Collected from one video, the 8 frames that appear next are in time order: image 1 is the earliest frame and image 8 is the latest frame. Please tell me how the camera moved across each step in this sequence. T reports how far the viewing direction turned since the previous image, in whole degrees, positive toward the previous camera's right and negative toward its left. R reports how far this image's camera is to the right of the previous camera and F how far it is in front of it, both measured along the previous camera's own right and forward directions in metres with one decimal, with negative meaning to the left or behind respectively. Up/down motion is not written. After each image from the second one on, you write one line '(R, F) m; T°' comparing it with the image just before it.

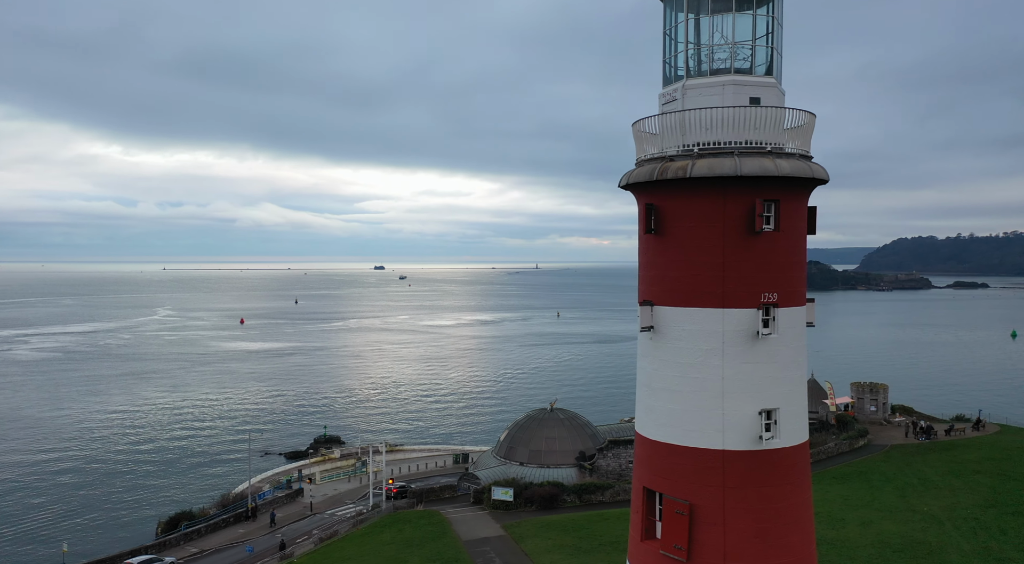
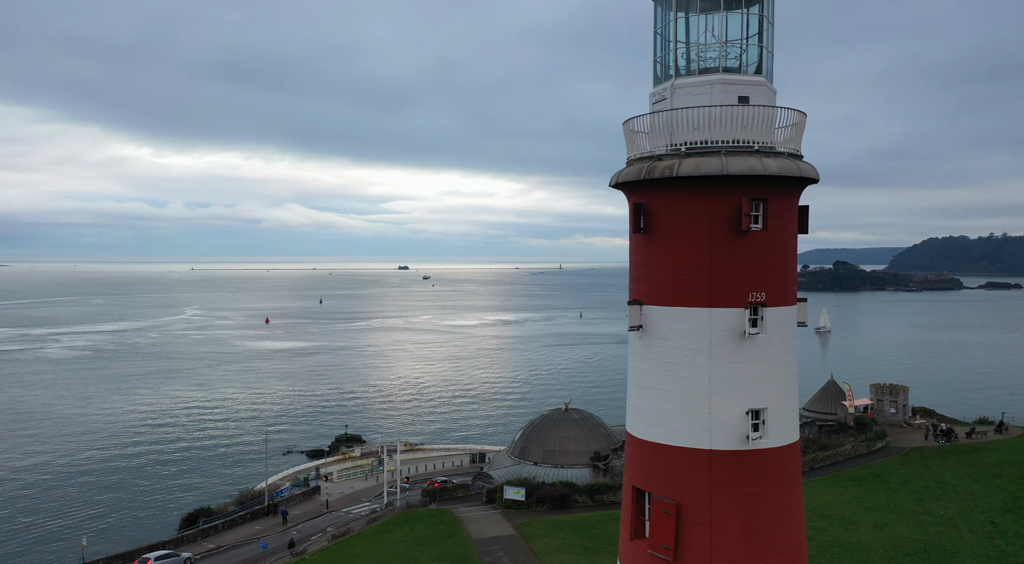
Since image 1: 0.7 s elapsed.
(+0.4, 0.0) m; -2°
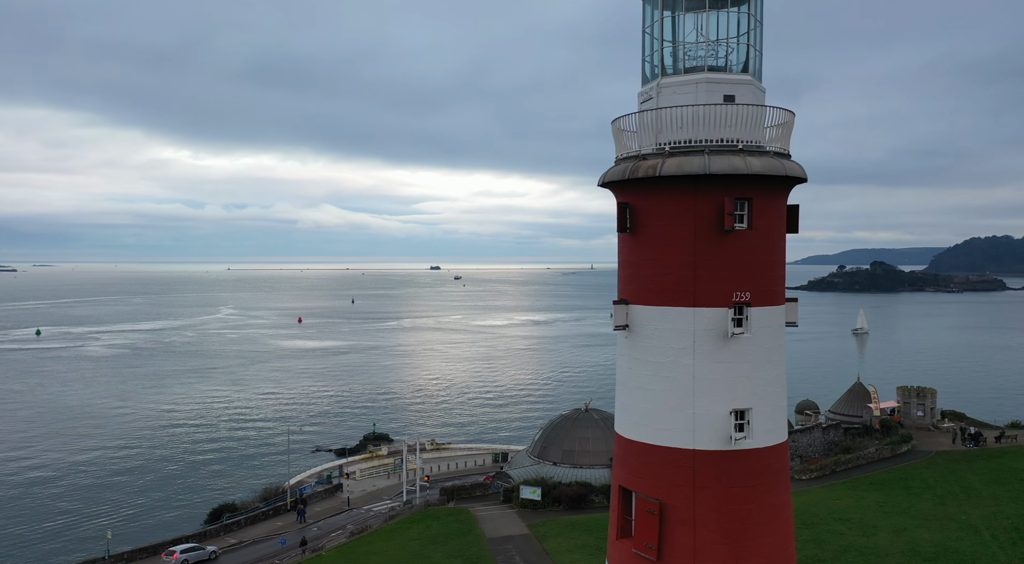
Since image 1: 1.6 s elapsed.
(+0.5, -0.1) m; -2°
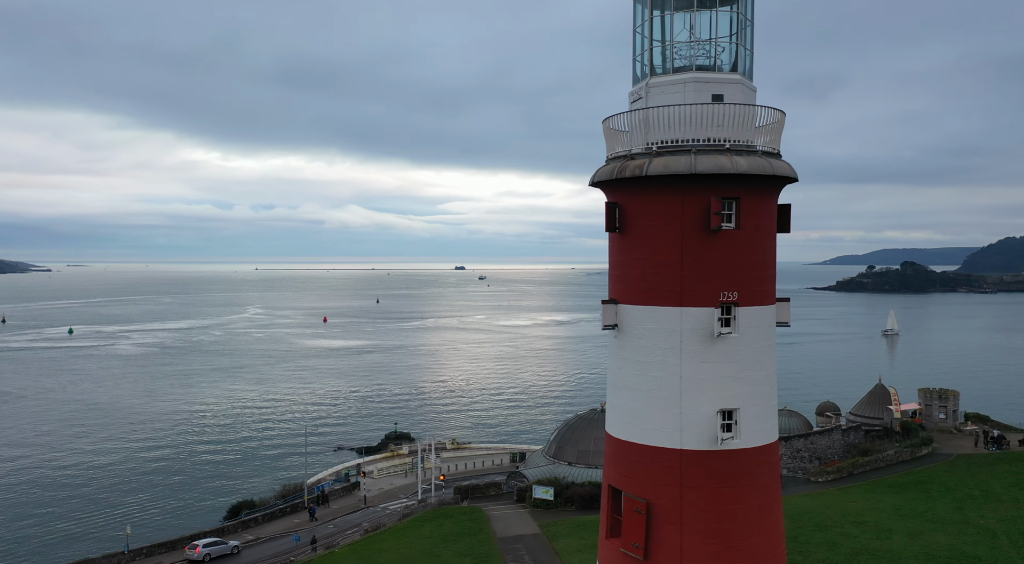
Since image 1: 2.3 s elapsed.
(+0.4, 0.0) m; -2°
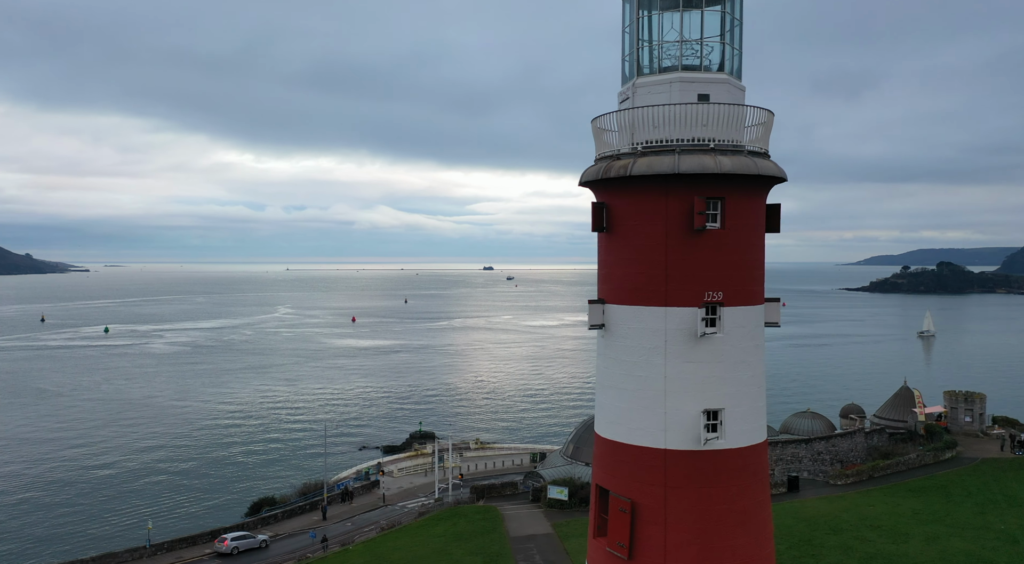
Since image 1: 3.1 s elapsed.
(+0.4, -0.1) m; -2°
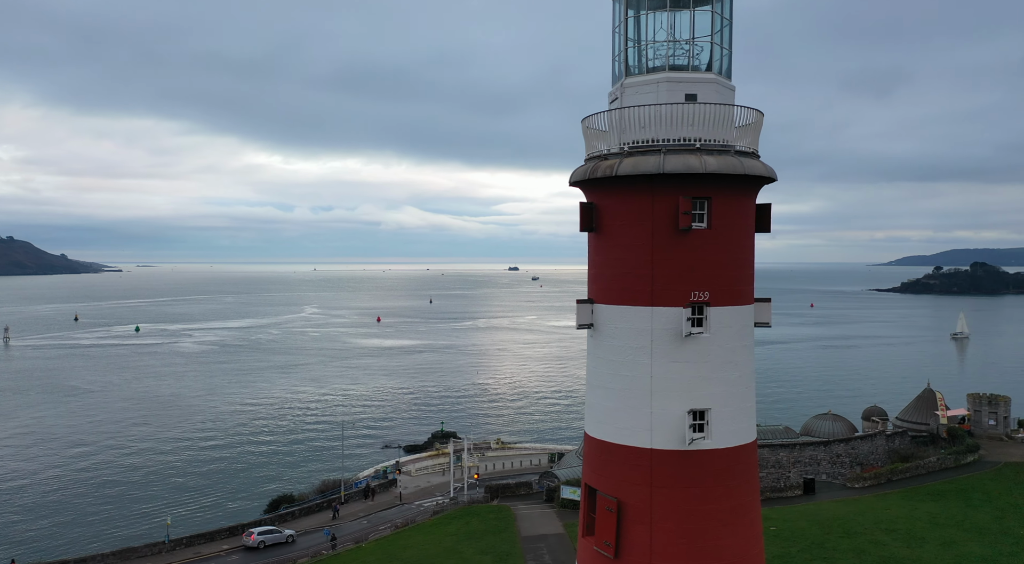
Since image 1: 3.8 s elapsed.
(+0.4, -0.1) m; -2°
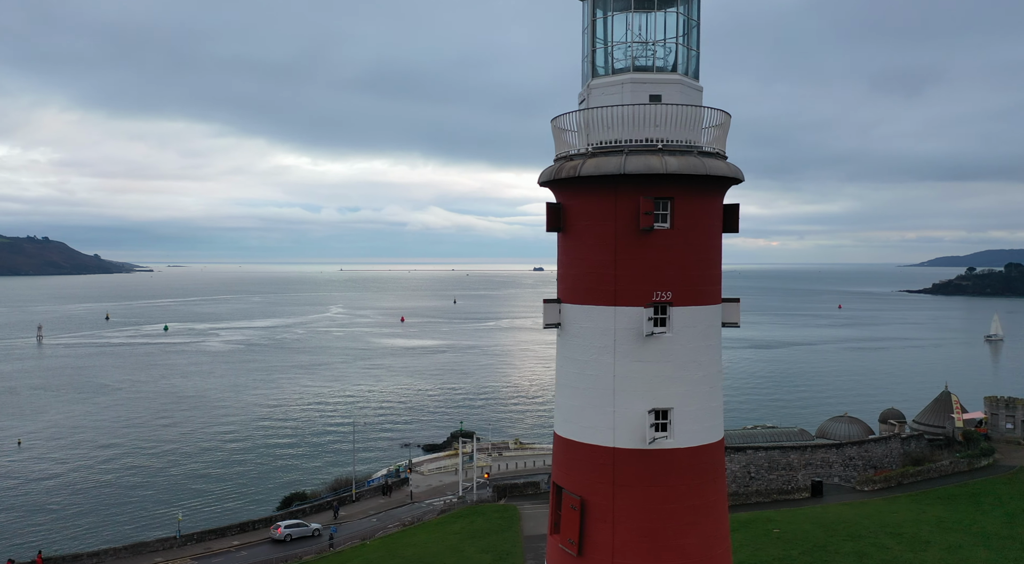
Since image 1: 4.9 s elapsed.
(+0.6, -0.1) m; -2°
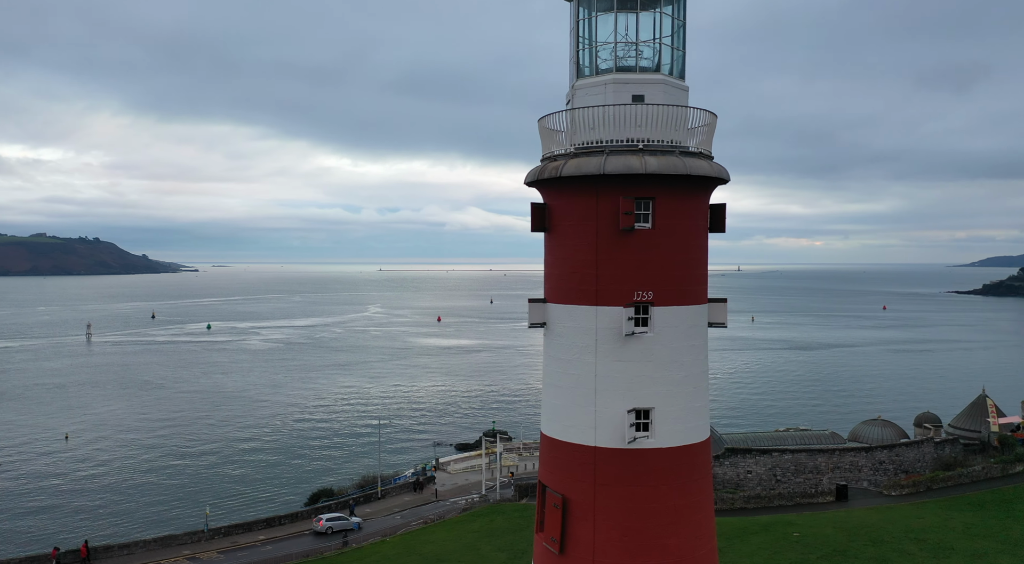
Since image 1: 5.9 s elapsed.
(+0.6, -0.1) m; -3°
